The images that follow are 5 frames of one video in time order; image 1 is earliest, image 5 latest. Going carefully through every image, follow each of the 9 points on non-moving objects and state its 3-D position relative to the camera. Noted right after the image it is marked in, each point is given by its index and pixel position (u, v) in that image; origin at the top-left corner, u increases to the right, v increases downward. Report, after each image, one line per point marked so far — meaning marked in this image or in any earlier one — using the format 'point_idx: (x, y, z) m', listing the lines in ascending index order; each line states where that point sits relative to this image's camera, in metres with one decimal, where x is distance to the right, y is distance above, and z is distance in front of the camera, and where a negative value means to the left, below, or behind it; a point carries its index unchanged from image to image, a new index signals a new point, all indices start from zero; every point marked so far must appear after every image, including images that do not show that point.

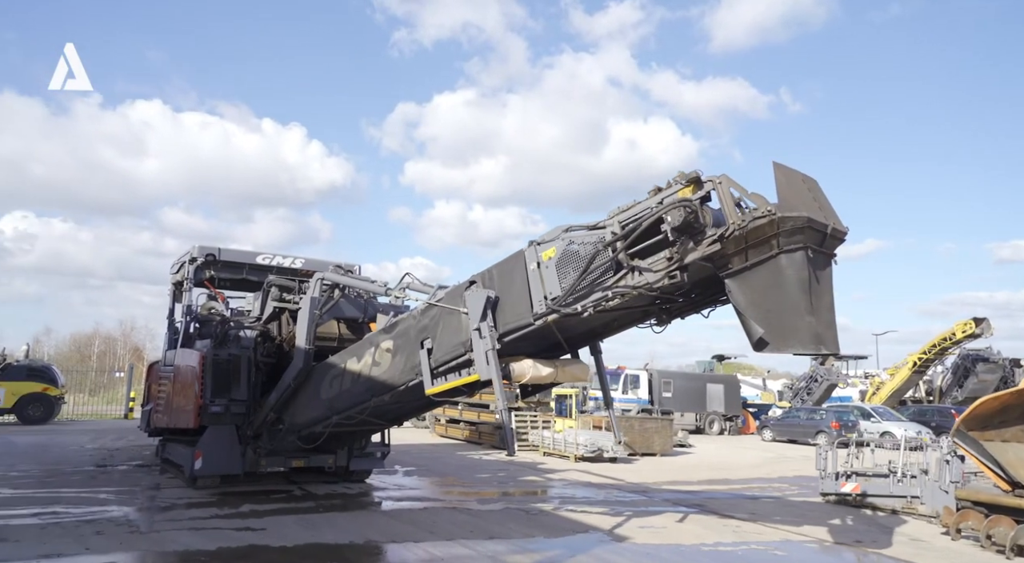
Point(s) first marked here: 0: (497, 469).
0: (-0.3, -3.6, +13.6) m
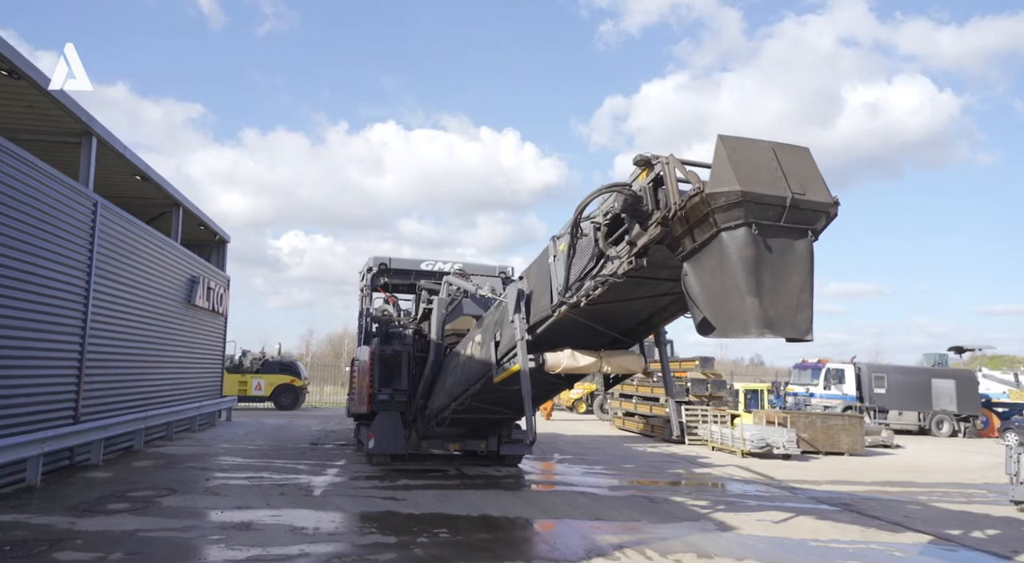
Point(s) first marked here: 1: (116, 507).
0: (+2.8, -3.5, +13.9) m
1: (-4.6, -2.6, +8.3) m
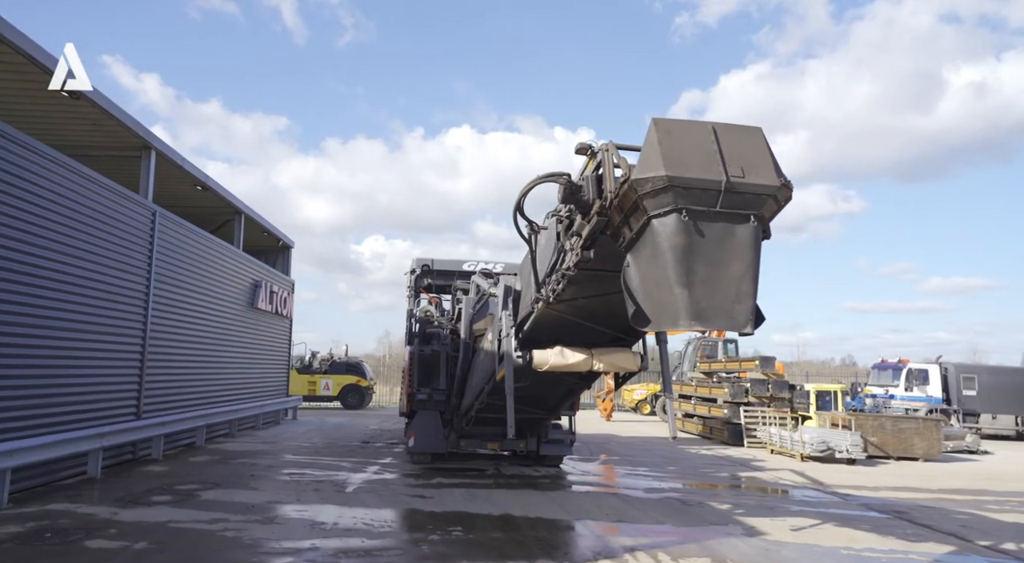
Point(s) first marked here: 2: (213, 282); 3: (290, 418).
0: (+3.6, -3.4, +13.4) m
1: (-4.4, -2.7, +8.8) m
2: (-6.3, 0.0, +14.9) m
3: (-6.2, -3.8, +19.7) m
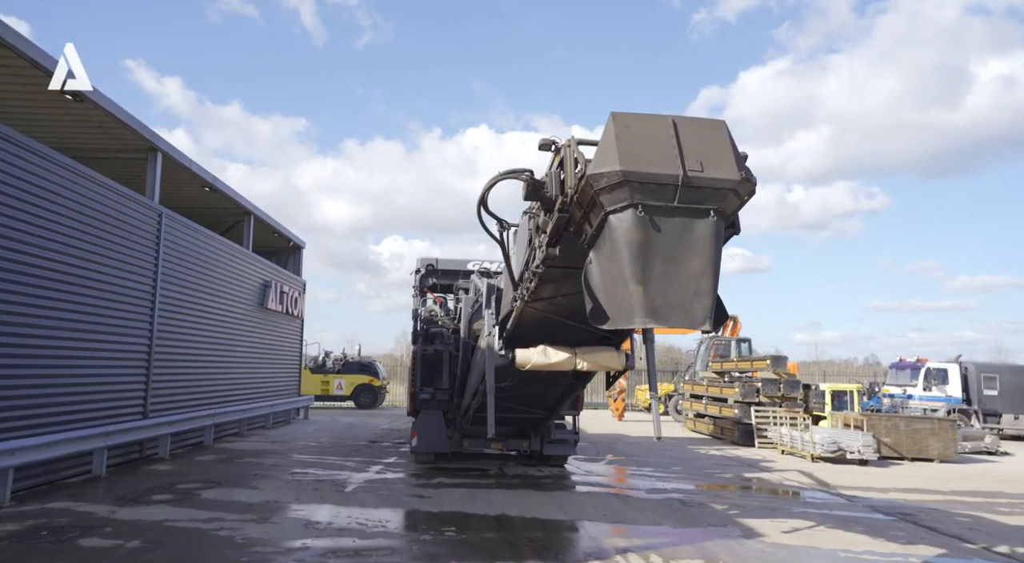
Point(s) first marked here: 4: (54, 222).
0: (+3.7, -3.4, +13.3) m
1: (-4.4, -2.7, +8.9) m
2: (-6.1, 0.0, +15.0) m
3: (-5.9, -3.8, +19.9) m
4: (-6.3, +0.8, +9.8) m
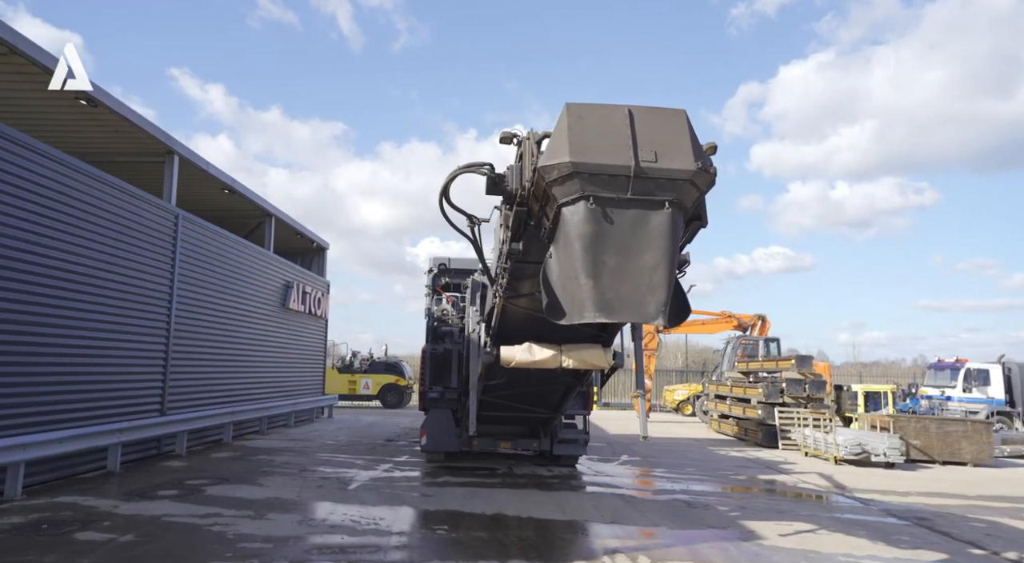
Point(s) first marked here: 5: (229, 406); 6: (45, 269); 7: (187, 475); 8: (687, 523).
0: (+4.0, -3.3, +13.0) m
1: (-4.4, -2.7, +9.0) m
2: (-5.8, 0.0, +15.2) m
3: (-5.3, -3.8, +20.1) m
4: (-6.3, +0.8, +10.0) m
5: (-5.7, -2.5, +14.5) m
6: (-6.3, +0.2, +9.5) m
7: (-4.7, -2.8, +10.4) m
8: (+2.0, -2.7, +8.0) m
